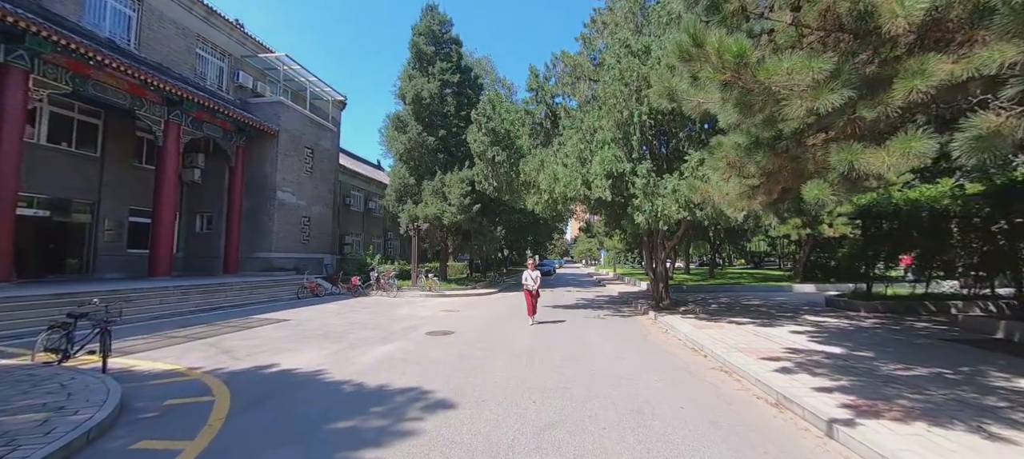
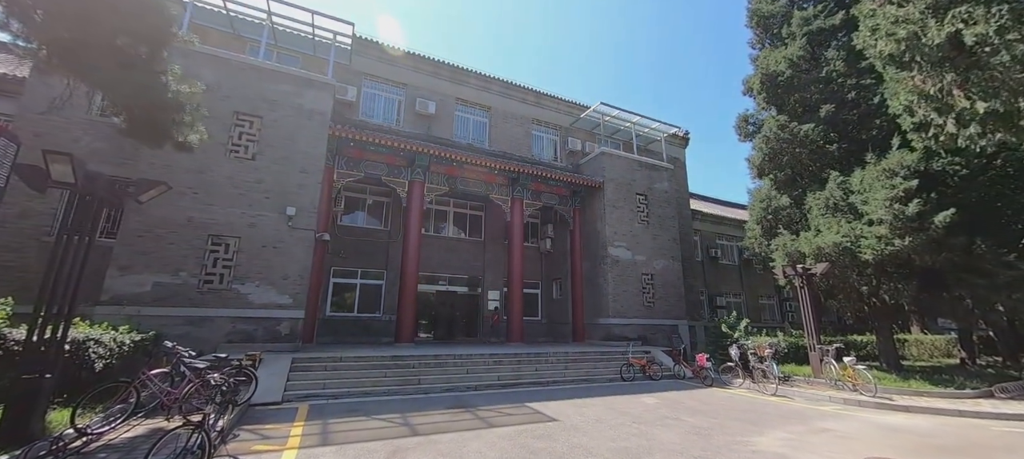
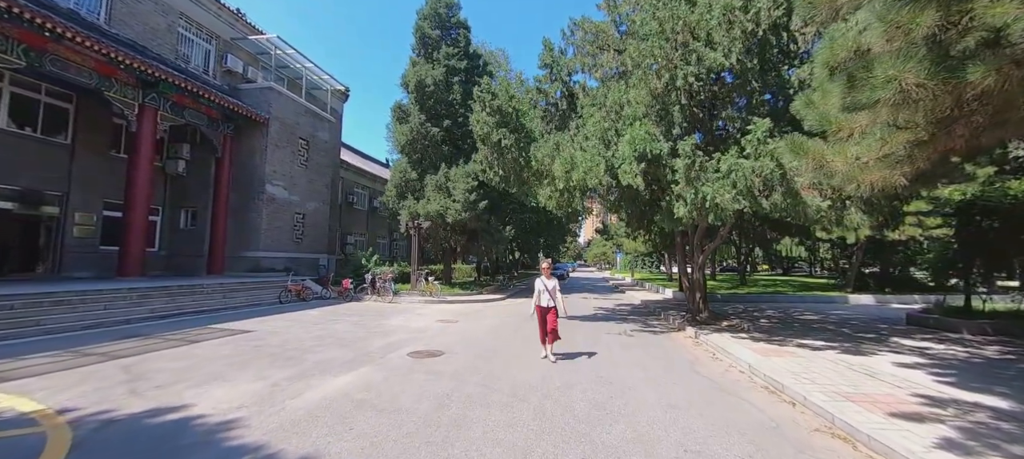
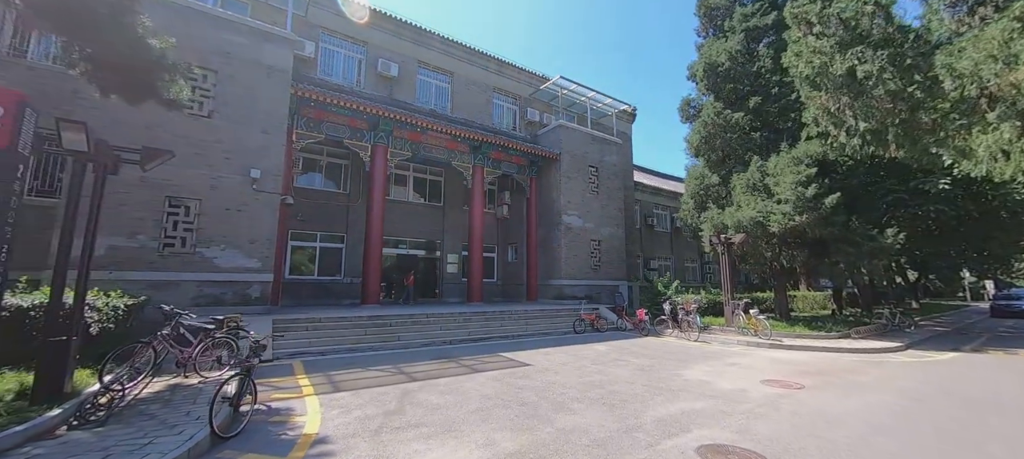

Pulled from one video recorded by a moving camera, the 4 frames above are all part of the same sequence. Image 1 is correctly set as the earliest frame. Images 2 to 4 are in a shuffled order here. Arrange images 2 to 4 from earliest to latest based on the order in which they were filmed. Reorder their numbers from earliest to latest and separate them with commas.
3, 4, 2
